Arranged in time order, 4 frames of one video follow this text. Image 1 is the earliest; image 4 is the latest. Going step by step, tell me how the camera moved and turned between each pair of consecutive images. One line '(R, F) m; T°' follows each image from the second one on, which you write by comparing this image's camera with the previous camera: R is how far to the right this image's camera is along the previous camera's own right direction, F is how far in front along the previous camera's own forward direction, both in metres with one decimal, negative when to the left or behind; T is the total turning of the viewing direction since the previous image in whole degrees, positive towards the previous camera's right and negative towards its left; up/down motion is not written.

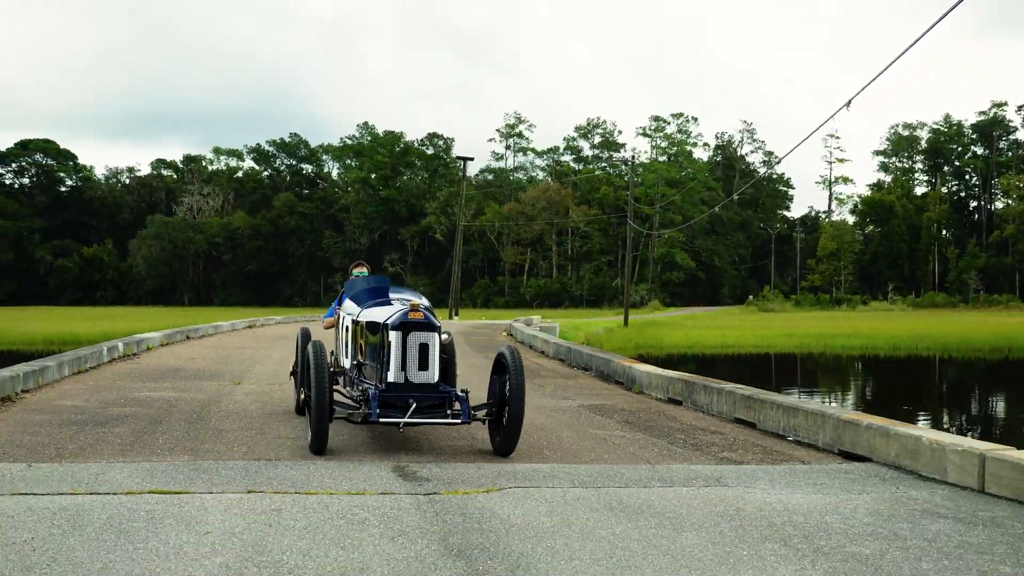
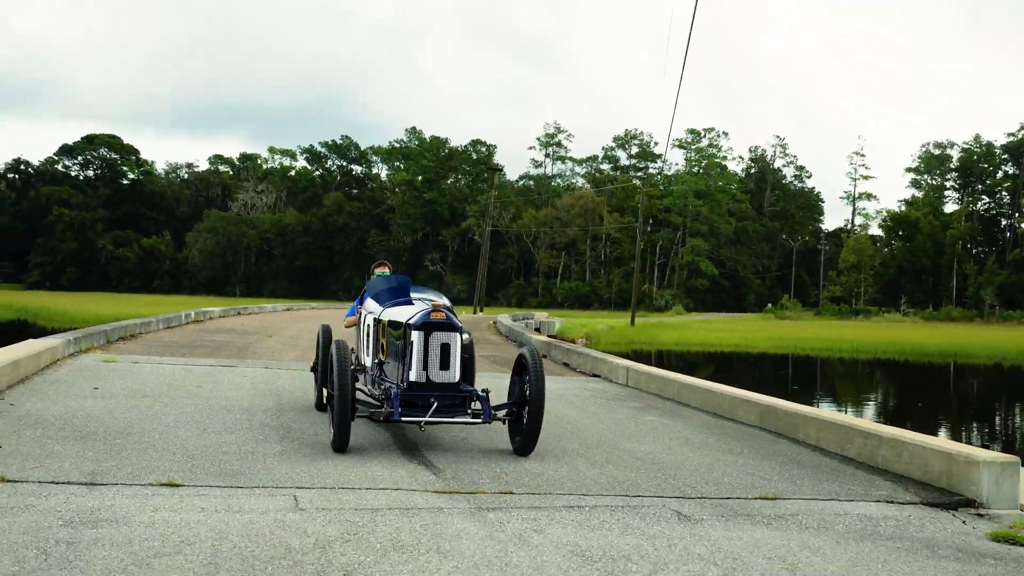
(+0.9, -2.2) m; -3°
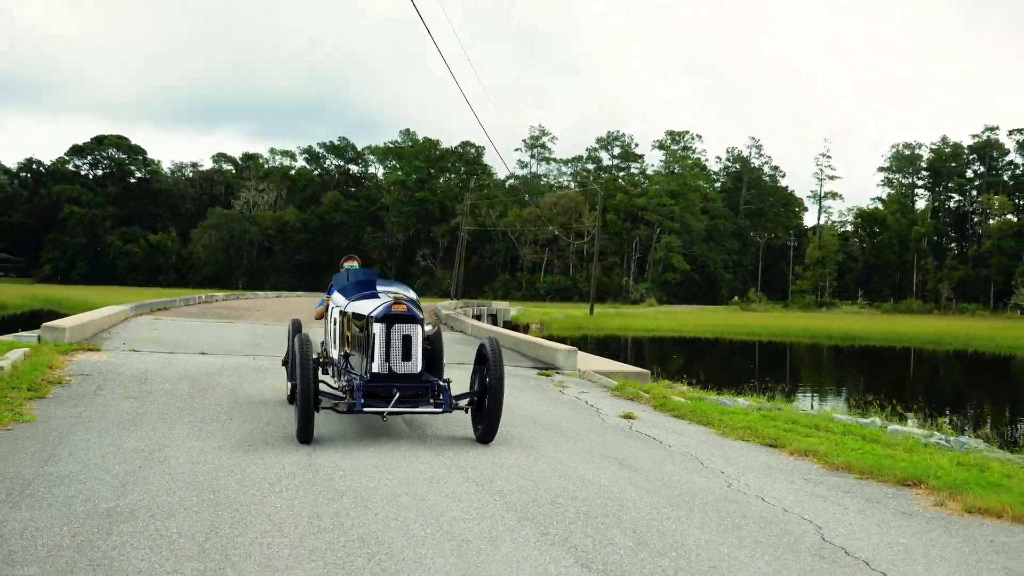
(+1.0, -2.8) m; 0°
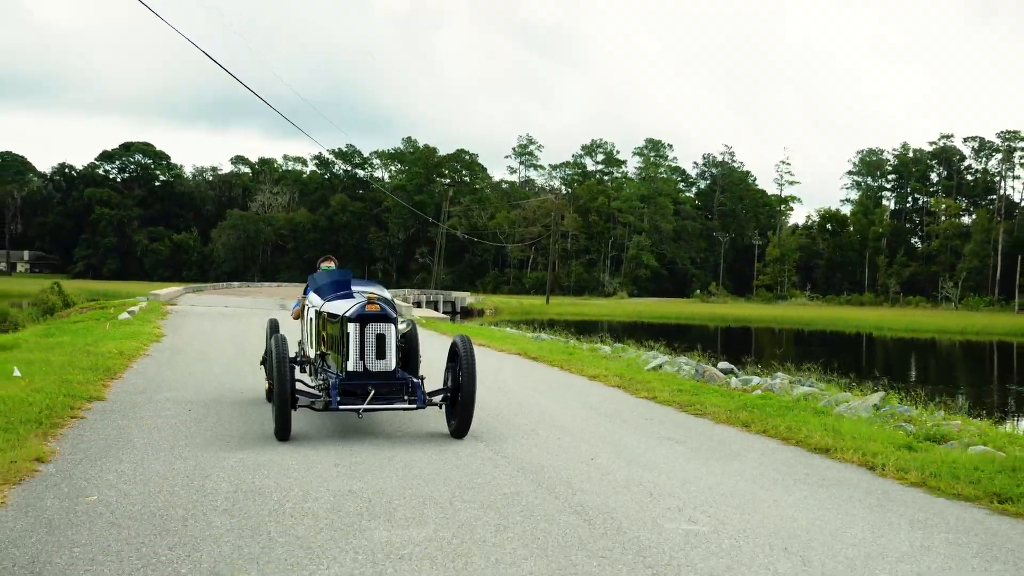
(+1.8, -5.1) m; -1°
